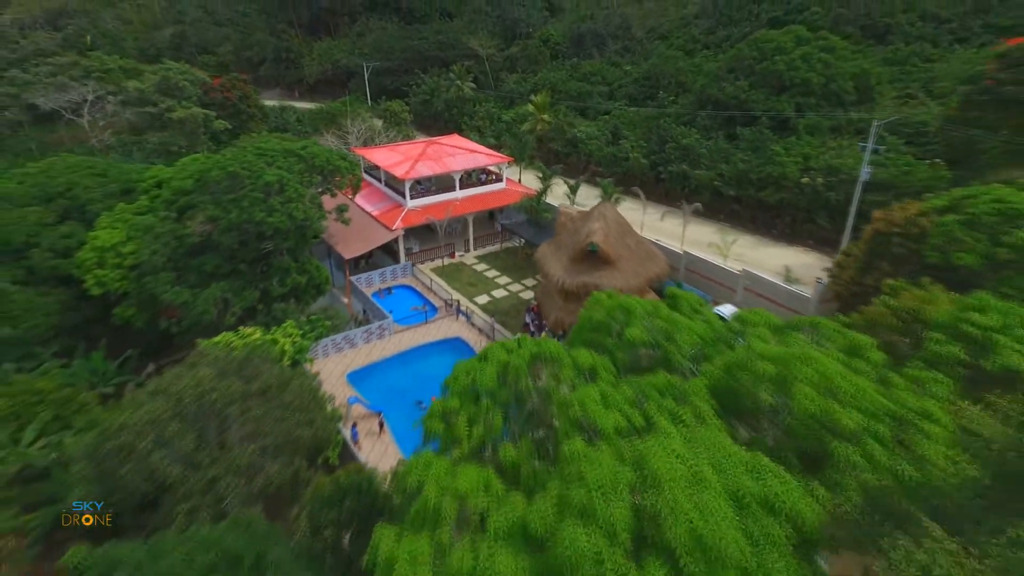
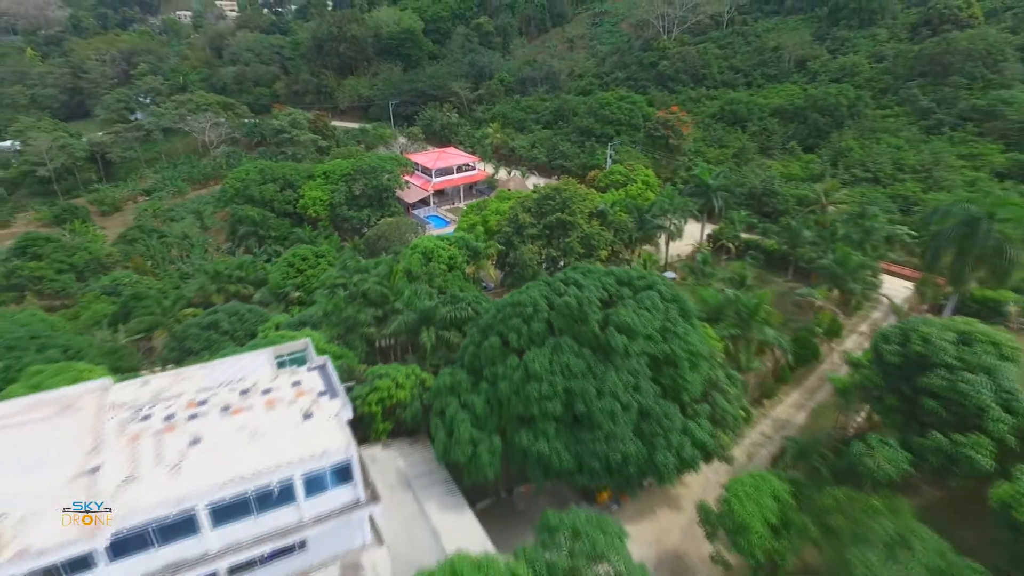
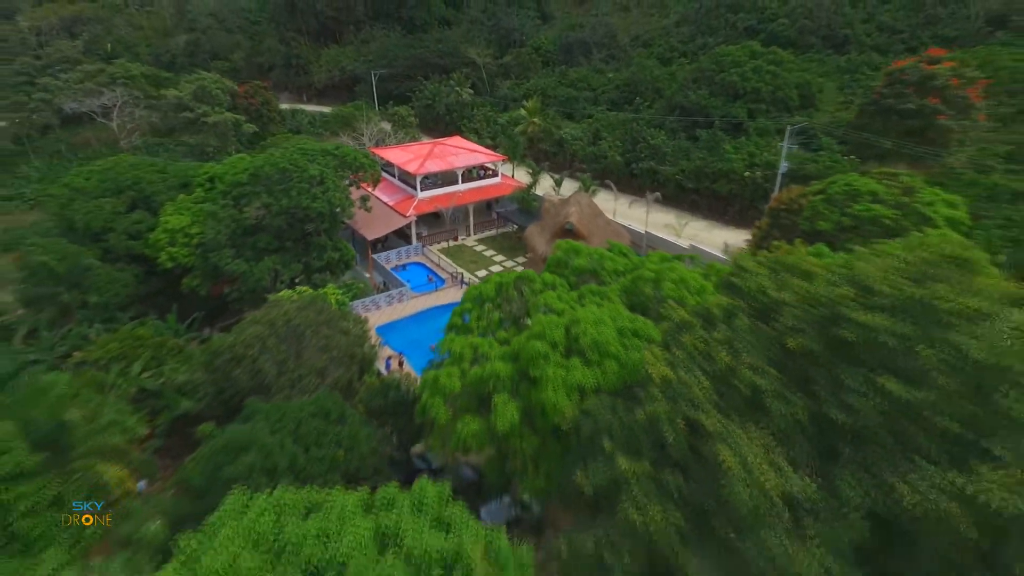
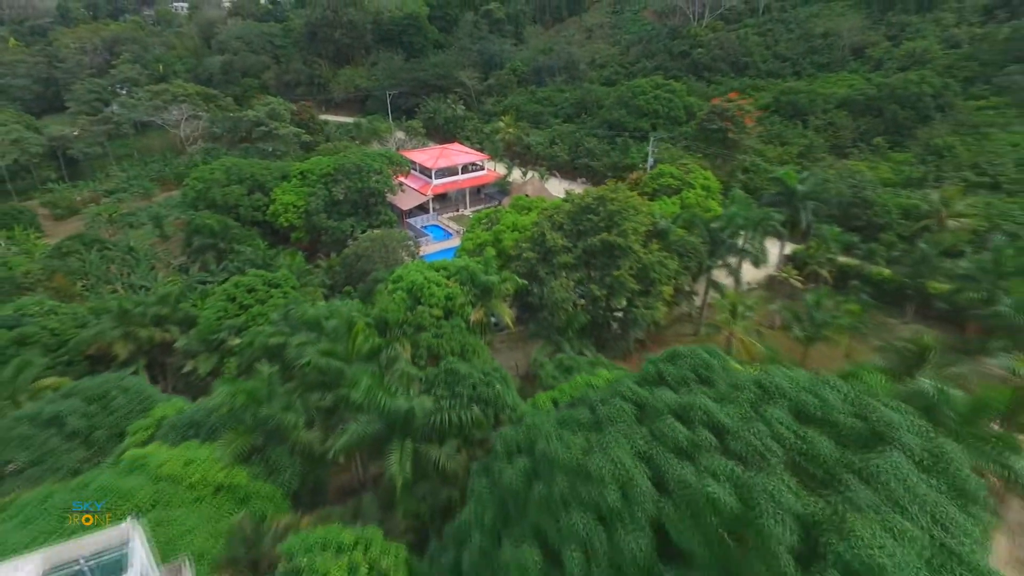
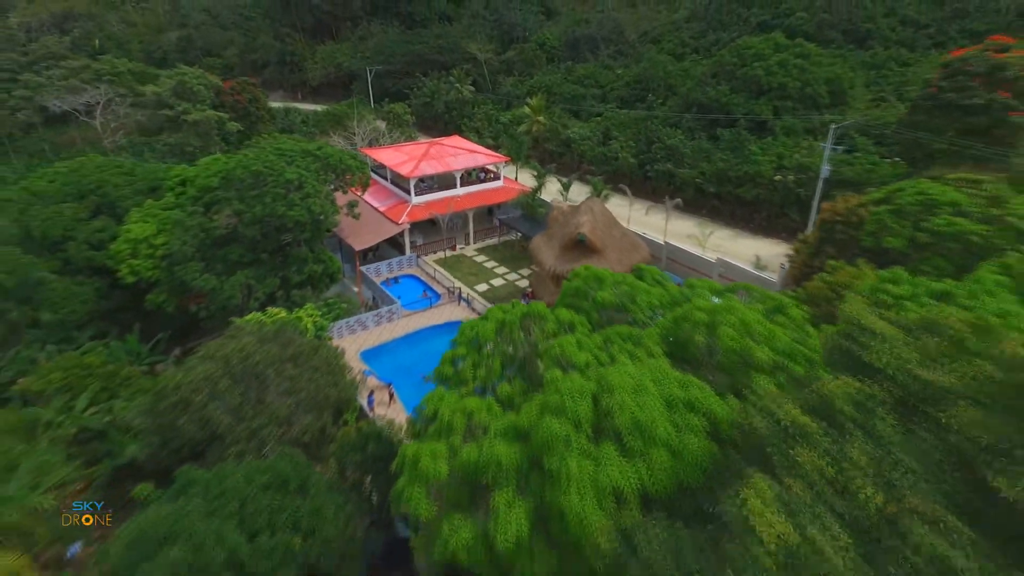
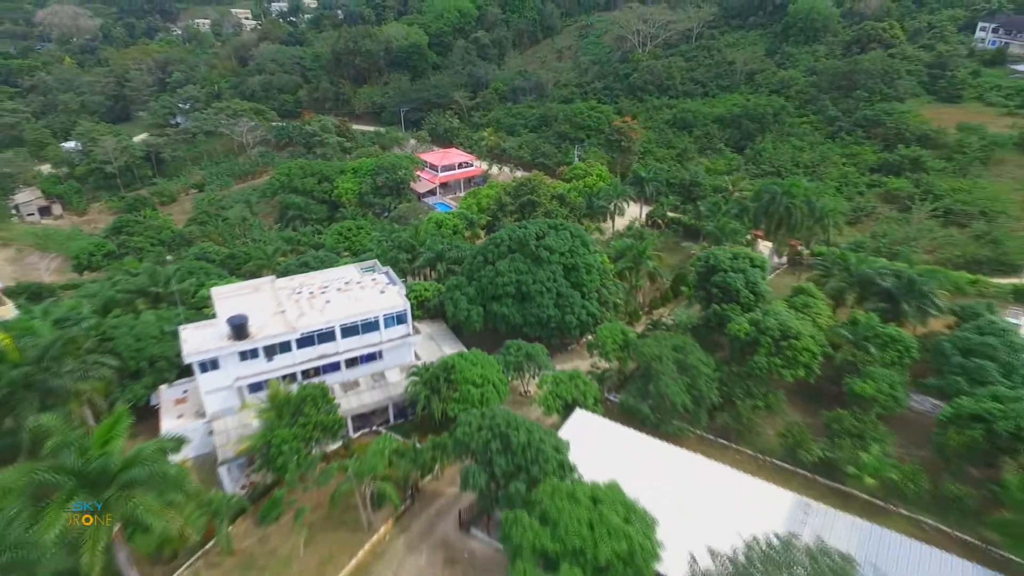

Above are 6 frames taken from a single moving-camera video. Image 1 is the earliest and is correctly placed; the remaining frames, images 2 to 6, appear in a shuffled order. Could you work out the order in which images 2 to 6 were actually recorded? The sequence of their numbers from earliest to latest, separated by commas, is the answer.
5, 3, 4, 2, 6
